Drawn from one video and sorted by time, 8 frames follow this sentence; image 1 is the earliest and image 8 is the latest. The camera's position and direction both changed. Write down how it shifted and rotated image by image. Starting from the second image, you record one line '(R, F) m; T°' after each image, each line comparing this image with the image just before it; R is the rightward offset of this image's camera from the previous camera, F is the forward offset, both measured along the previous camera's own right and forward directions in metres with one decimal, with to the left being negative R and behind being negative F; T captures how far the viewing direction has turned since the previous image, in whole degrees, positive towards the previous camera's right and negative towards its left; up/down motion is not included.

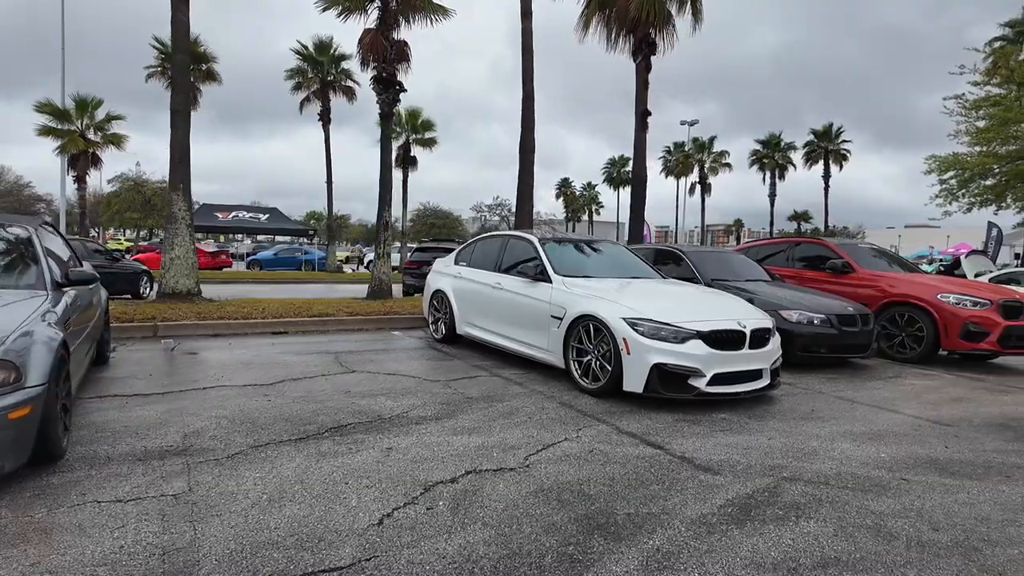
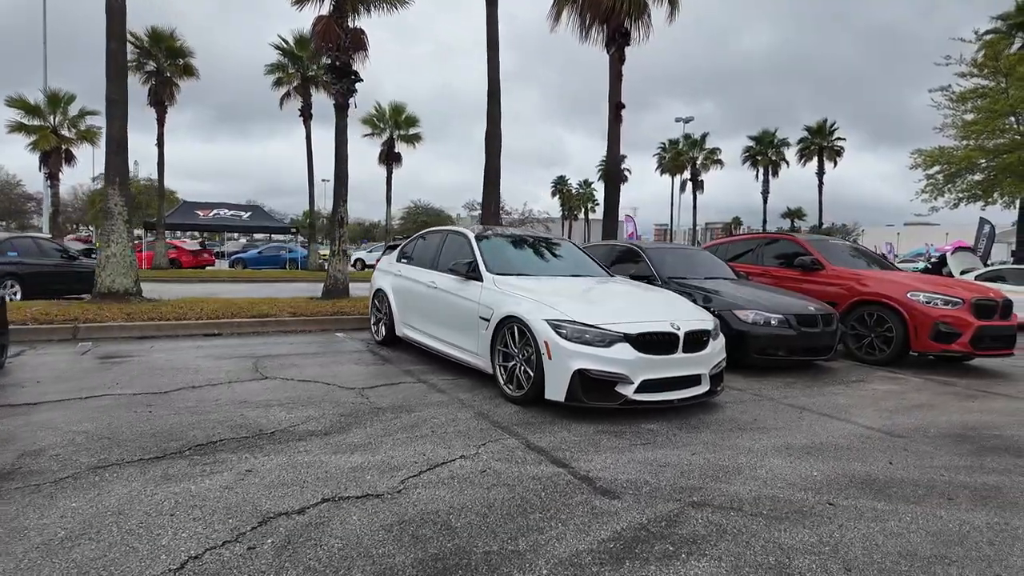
(+0.7, +0.4) m; 0°
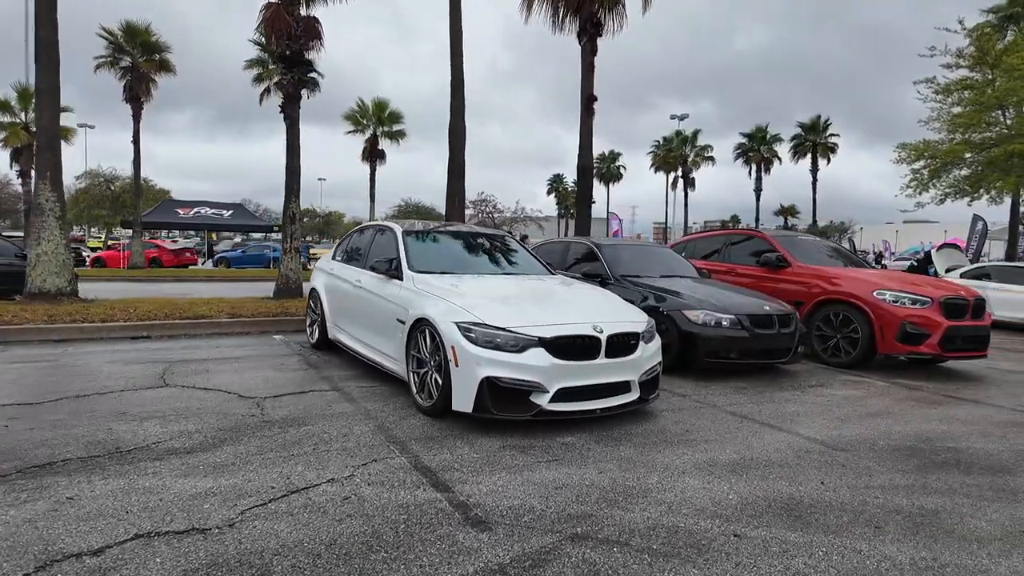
(+0.7, +0.4) m; 0°
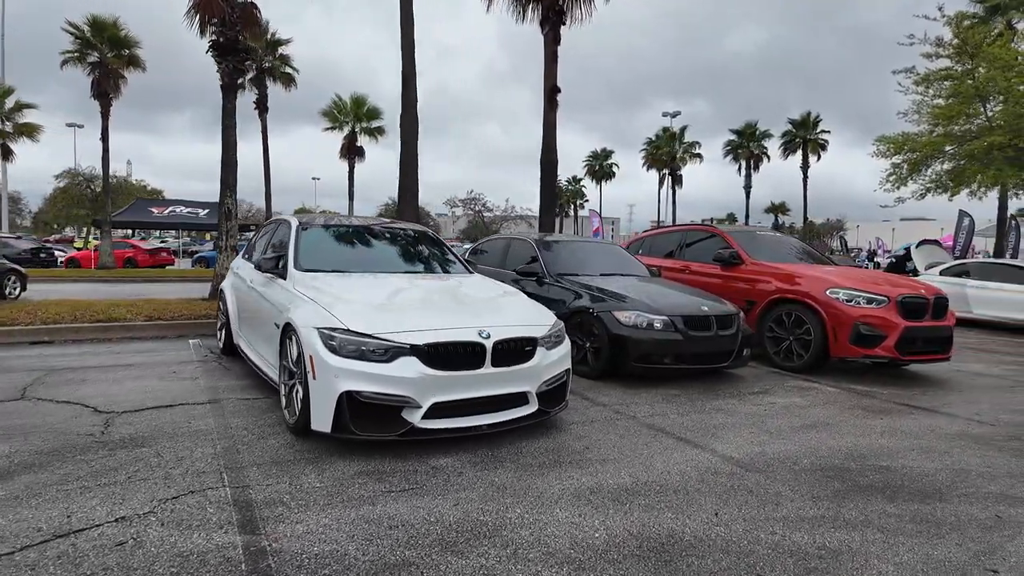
(+0.8, +0.5) m; 0°
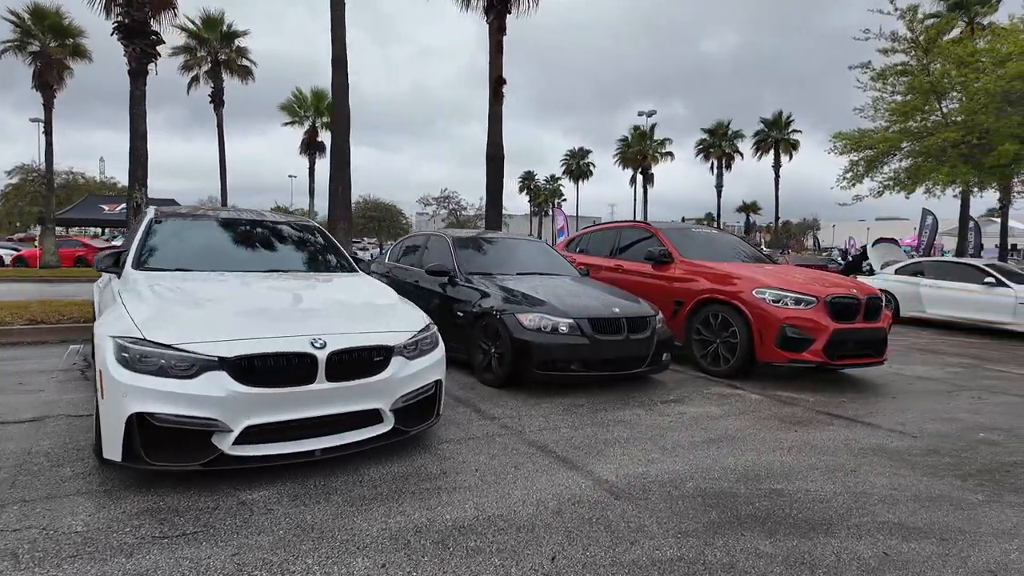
(+0.8, +0.5) m; +2°
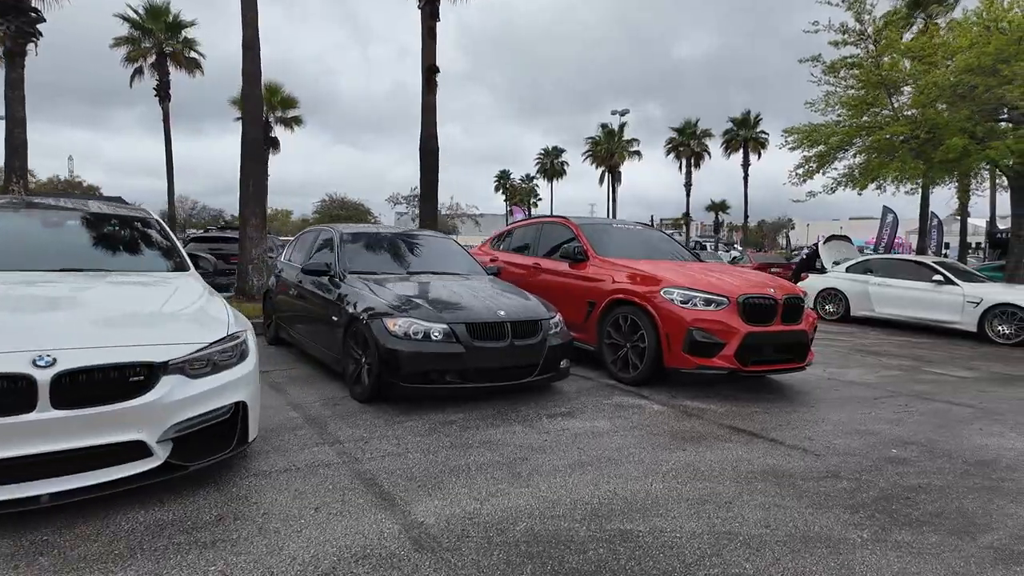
(+0.9, +0.6) m; +2°
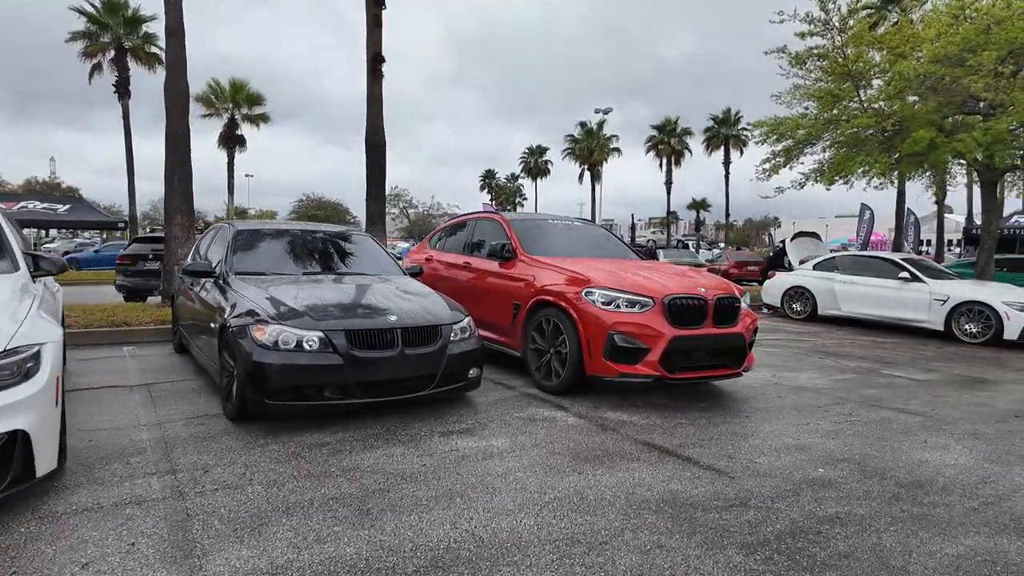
(+0.7, +0.5) m; +1°
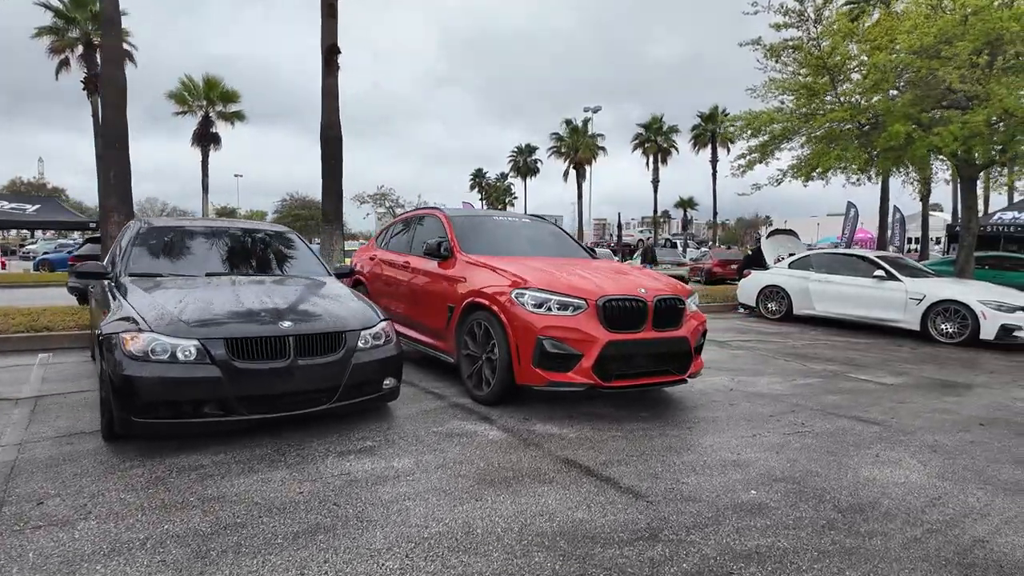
(+0.6, +0.4) m; +1°
